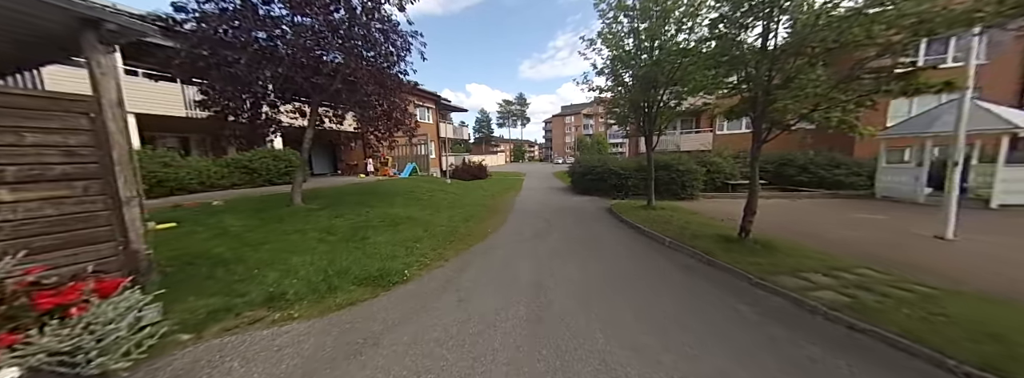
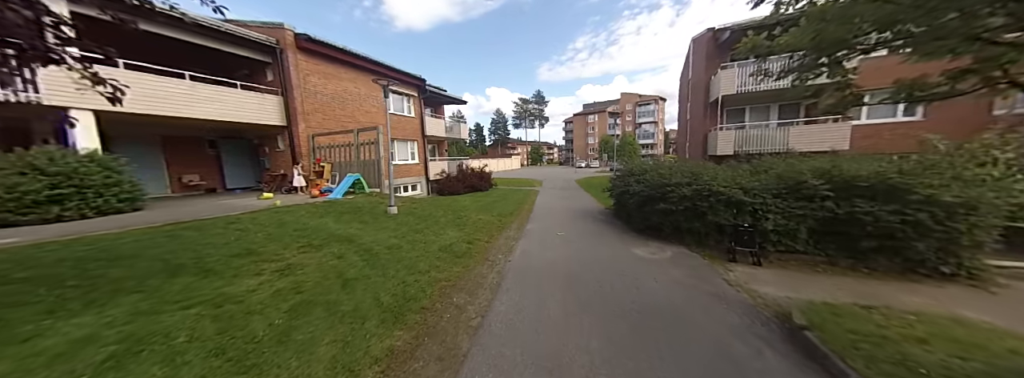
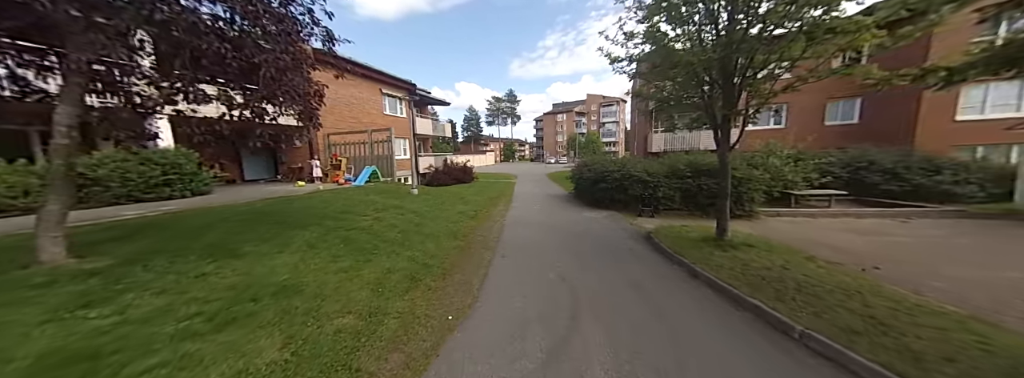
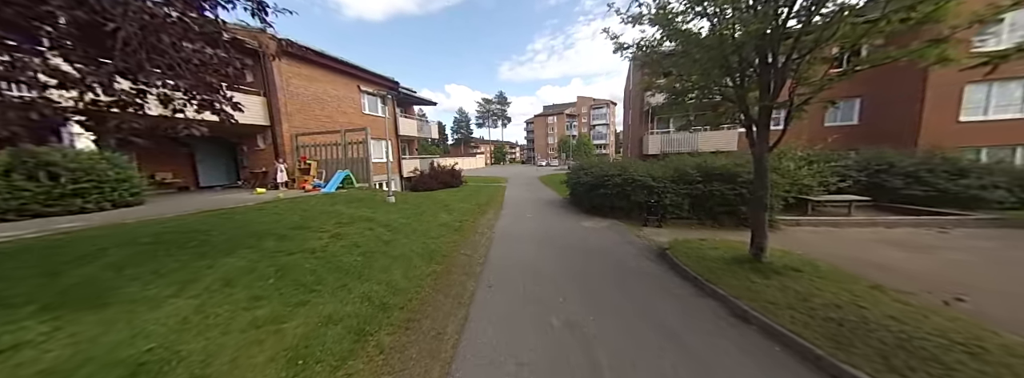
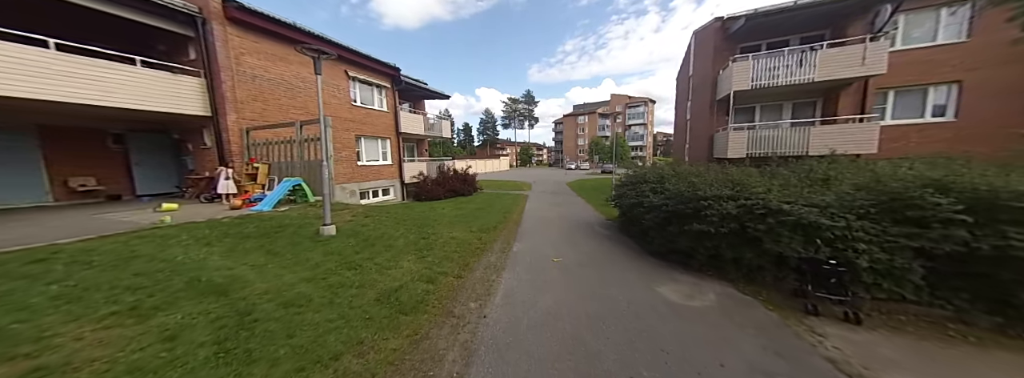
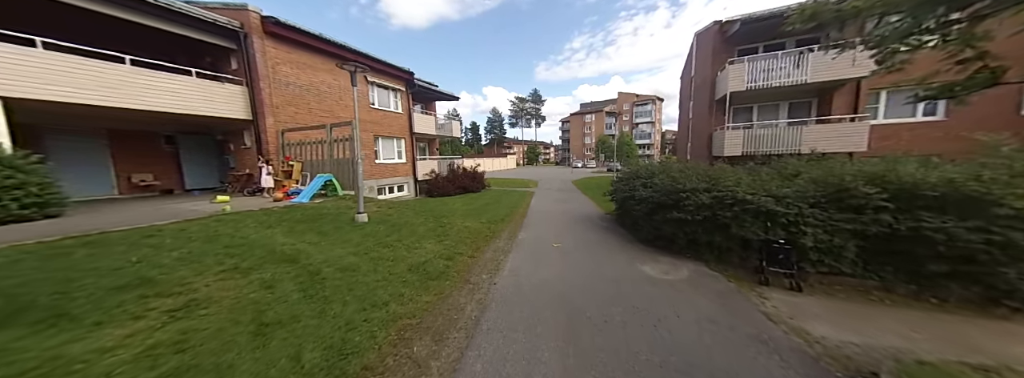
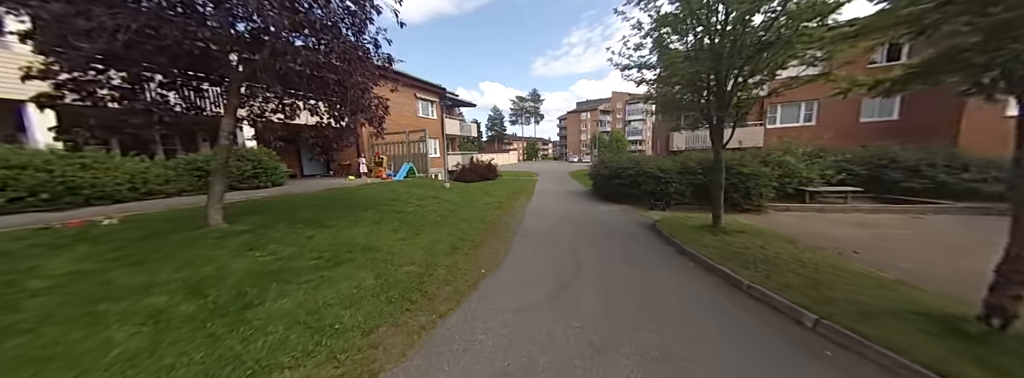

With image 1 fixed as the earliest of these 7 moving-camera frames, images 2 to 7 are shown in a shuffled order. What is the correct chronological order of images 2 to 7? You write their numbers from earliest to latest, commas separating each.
7, 3, 4, 2, 6, 5
